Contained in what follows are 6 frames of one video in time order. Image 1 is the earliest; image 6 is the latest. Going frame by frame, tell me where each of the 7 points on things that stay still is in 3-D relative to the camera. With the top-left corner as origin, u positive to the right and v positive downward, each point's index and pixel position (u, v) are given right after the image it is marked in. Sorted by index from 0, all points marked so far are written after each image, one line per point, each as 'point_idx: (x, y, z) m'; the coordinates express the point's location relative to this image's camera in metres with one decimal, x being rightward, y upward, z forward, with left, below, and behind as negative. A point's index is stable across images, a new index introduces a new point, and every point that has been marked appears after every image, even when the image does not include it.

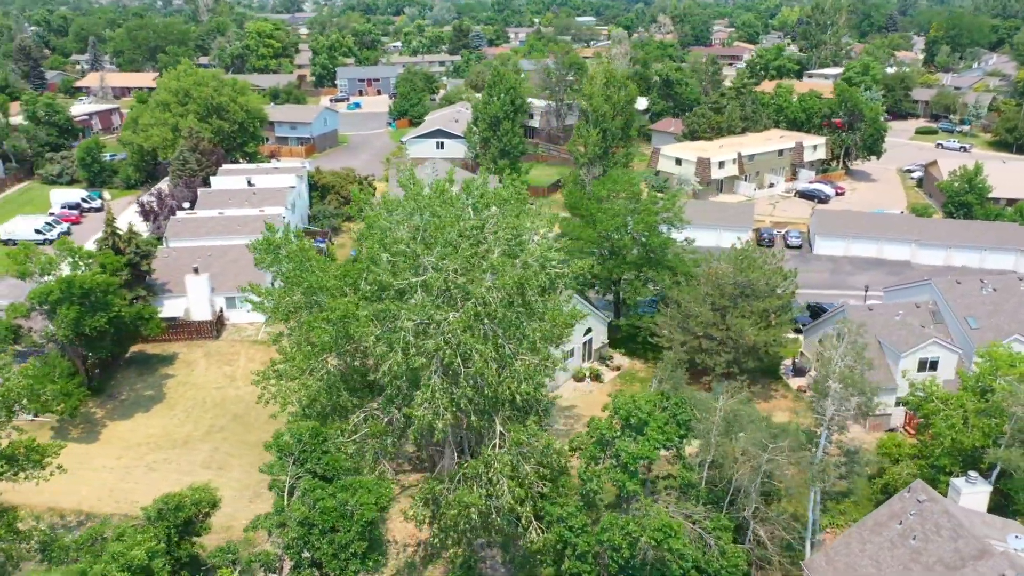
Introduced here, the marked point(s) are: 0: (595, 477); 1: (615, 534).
0: (+1.9, -4.3, +18.7) m
1: (+2.2, -5.4, +17.8) m
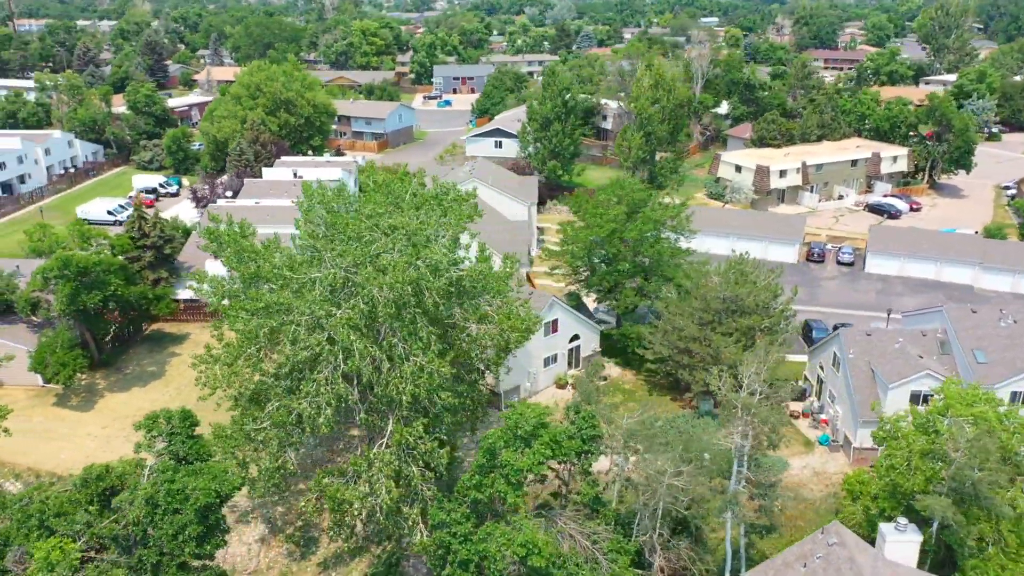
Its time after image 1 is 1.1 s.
0: (-0.7, -4.4, +18.3) m
1: (-0.6, -5.5, +17.4) m
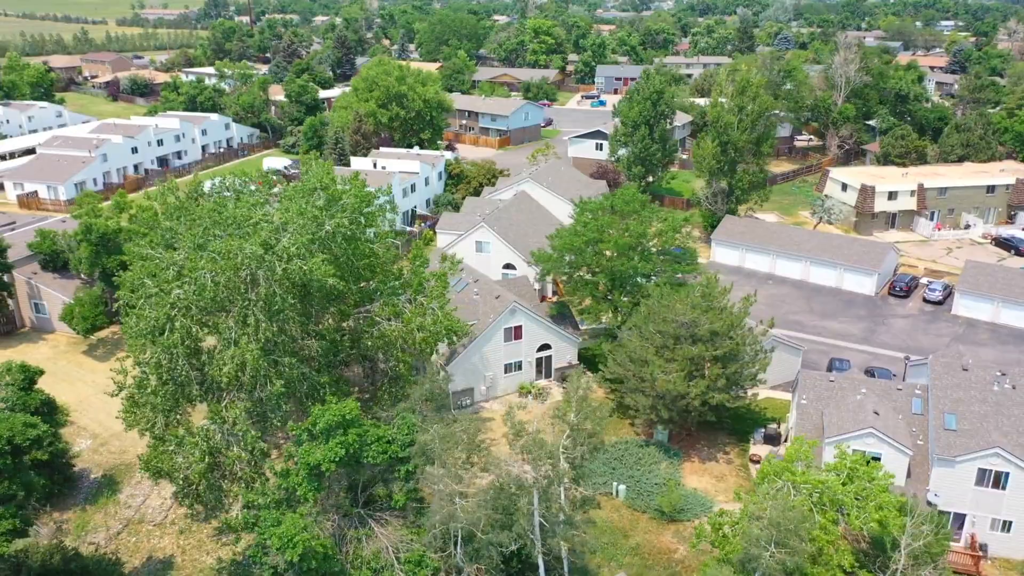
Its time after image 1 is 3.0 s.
0: (-5.2, -4.3, +18.7) m
1: (-5.4, -5.3, +17.8) m
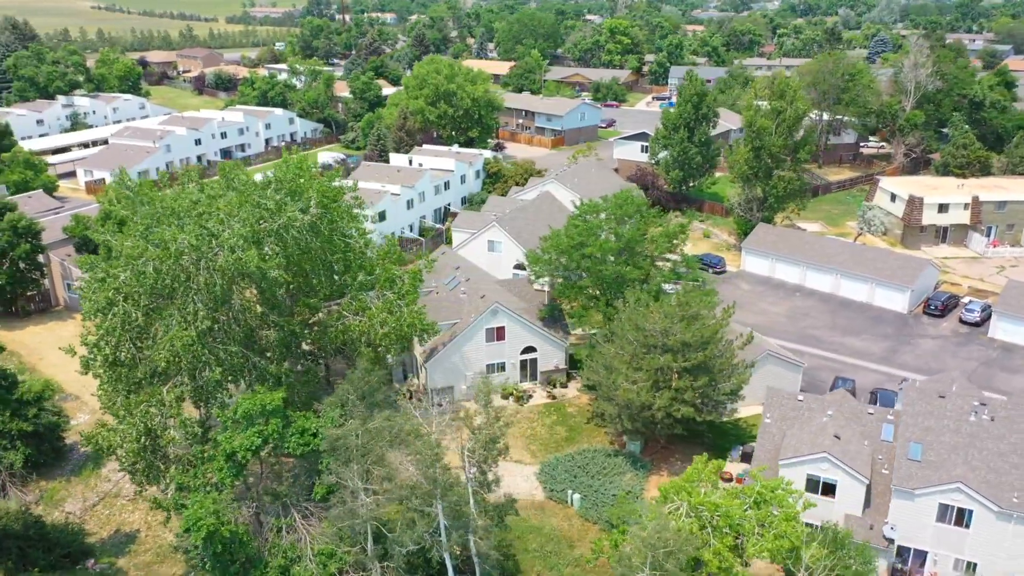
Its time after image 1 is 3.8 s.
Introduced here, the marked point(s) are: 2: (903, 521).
0: (-7.1, -4.0, +19.2) m
1: (-7.4, -5.1, +18.3) m
2: (+9.6, -5.7, +19.9) m
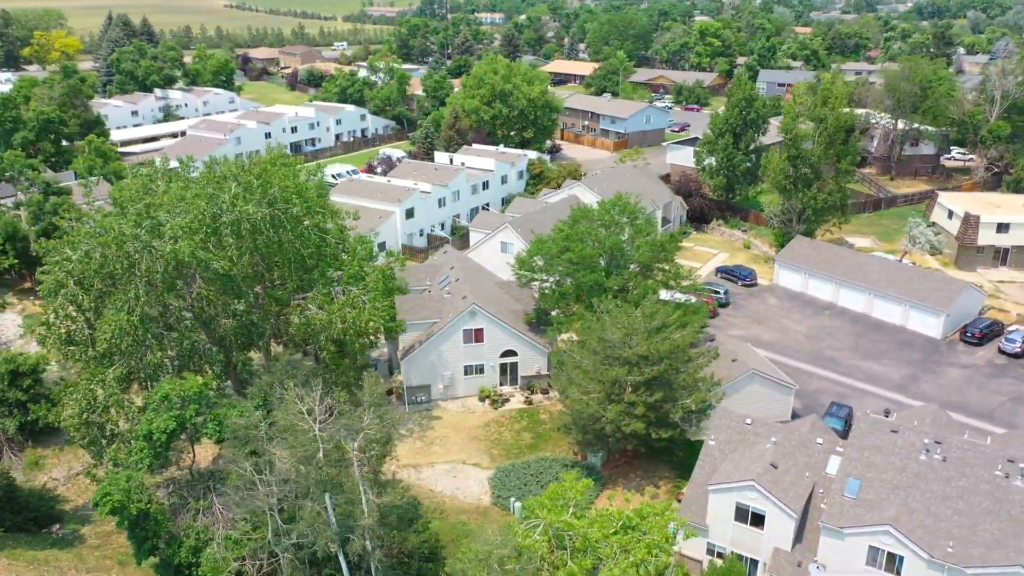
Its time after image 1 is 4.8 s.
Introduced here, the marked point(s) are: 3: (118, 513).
0: (-9.2, -3.7, +20.1) m
1: (-9.7, -4.7, +19.3) m
2: (+7.3, -6.2, +18.6) m
3: (-9.0, -5.2, +18.6) m
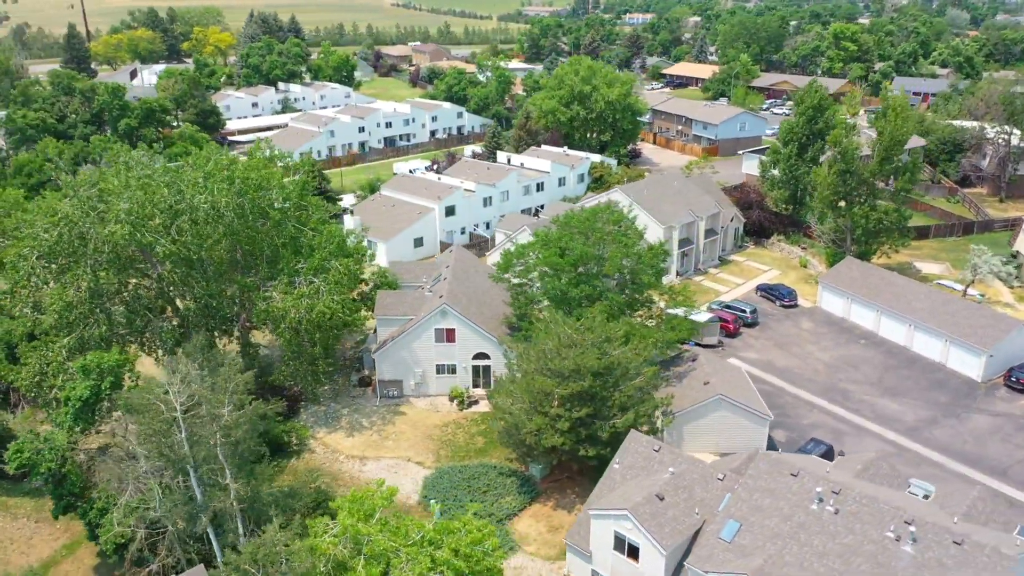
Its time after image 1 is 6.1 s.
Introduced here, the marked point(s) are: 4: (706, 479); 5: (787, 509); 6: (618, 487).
0: (-11.8, -3.1, +21.7) m
1: (-12.5, -4.1, +21.1) m
2: (+3.9, -6.7, +17.2) m
3: (-12.0, -4.6, +20.3) m
4: (+4.6, -4.5, +19.3) m
5: (+6.0, -4.7, +17.4) m
6: (+2.6, -4.8, +19.6) m
